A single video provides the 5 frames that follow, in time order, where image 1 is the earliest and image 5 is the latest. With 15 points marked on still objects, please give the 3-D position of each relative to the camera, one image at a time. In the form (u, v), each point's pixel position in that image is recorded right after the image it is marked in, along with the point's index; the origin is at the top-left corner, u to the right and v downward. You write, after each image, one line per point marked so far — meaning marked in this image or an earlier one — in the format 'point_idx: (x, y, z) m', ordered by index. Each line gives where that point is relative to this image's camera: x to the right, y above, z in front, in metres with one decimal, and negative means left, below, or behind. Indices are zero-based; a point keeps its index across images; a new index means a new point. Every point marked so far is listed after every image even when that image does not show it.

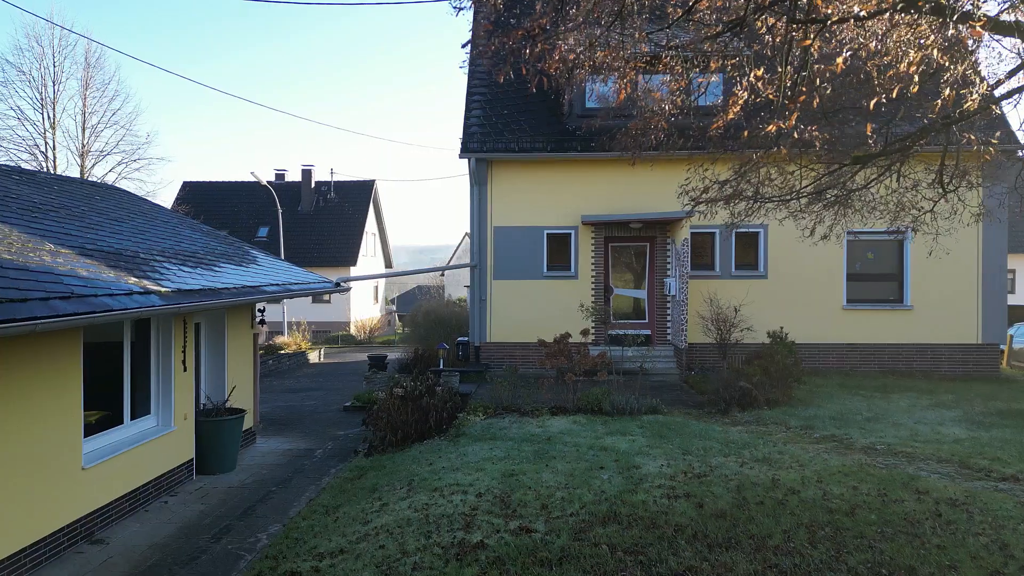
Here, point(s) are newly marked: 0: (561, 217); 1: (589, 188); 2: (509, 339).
0: (+1.0, +1.4, +13.6) m
1: (+1.5, +1.9, +13.6) m
2: (0.0, -1.0, +13.6) m
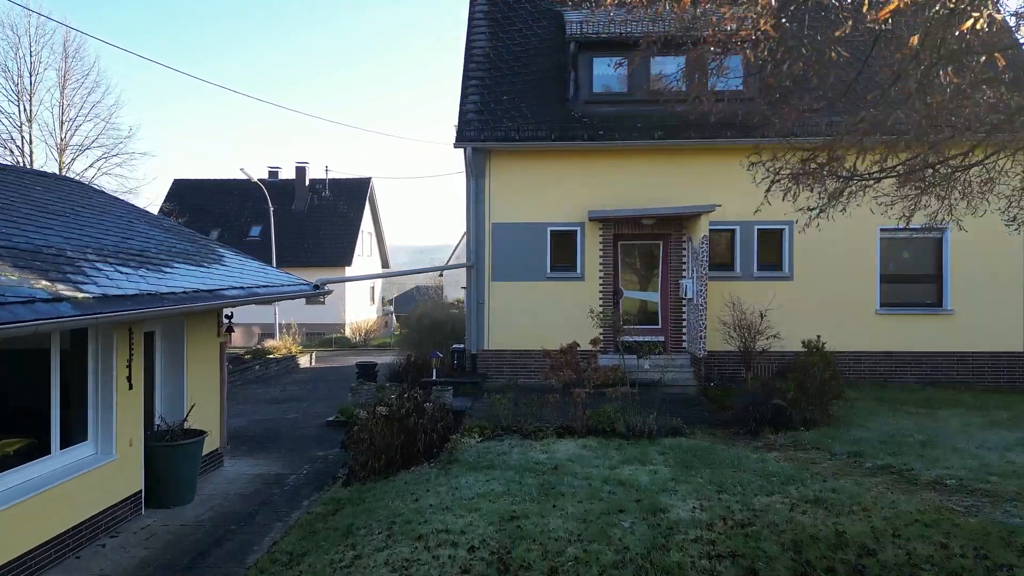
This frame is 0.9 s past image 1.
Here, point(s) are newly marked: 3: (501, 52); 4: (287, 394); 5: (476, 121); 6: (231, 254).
0: (+1.0, +1.3, +12.4) m
1: (+1.5, +1.9, +12.4) m
2: (0.0, -1.0, +12.4) m
3: (-0.2, +4.7, +13.8) m
4: (-5.1, -2.4, +15.9) m
5: (-0.6, +2.9, +12.4) m
6: (-3.9, +0.5, +9.7) m
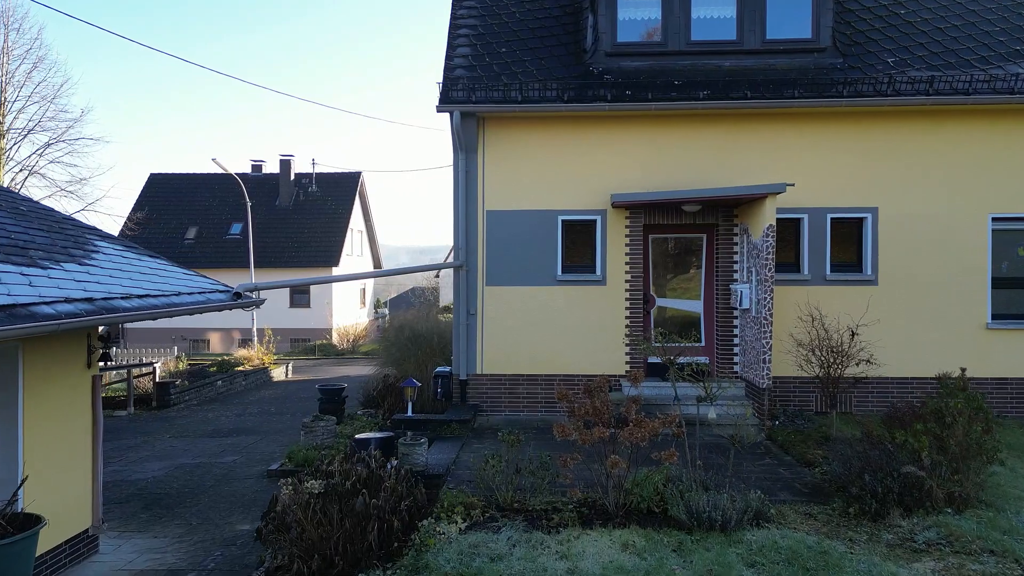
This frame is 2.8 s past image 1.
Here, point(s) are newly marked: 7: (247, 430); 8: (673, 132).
0: (+1.0, +1.2, +9.6) m
1: (+1.5, +1.8, +9.6) m
2: (0.0, -1.1, +9.6) m
3: (-0.2, +4.6, +11.0) m
4: (-5.1, -2.5, +13.1) m
5: (-0.6, +2.9, +9.6) m
6: (-3.9, +0.4, +6.9) m
7: (-4.6, -2.5, +12.1) m
8: (+2.2, +2.1, +9.5) m
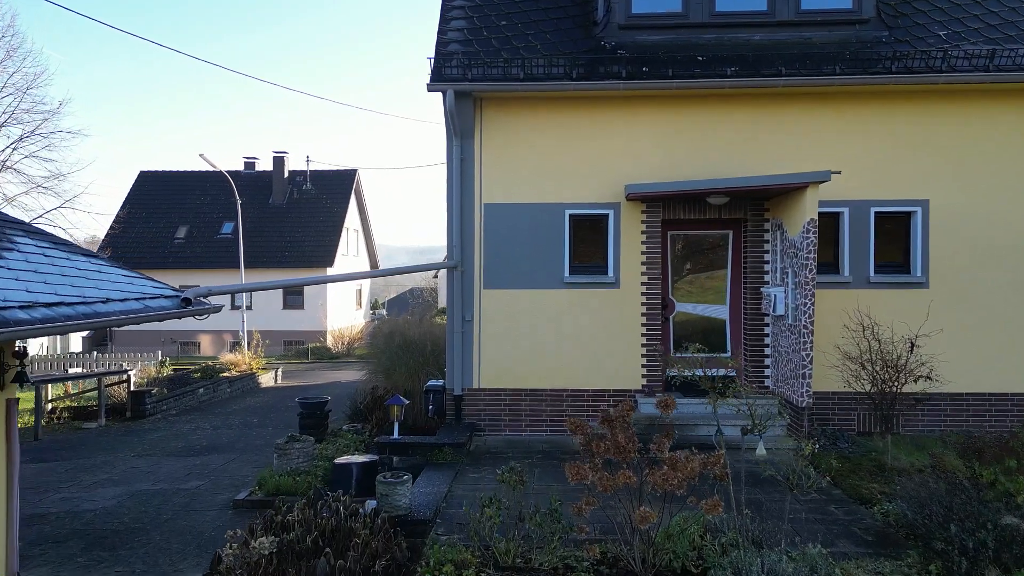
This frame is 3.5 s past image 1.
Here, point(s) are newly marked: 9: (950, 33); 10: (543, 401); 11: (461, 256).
0: (+1.0, +1.2, +8.5) m
1: (+1.5, +1.8, +8.4) m
2: (0.0, -1.2, +8.5) m
3: (-0.2, +4.5, +9.8) m
4: (-5.1, -2.6, +12.0) m
5: (-0.6, +2.8, +8.4) m
6: (-3.9, +0.3, +5.8) m
7: (-4.6, -2.5, +11.0) m
8: (+2.2, +2.1, +8.4) m
9: (+5.2, +3.1, +8.4) m
10: (+0.4, -1.4, +8.4) m
11: (-0.6, +0.4, +8.6) m
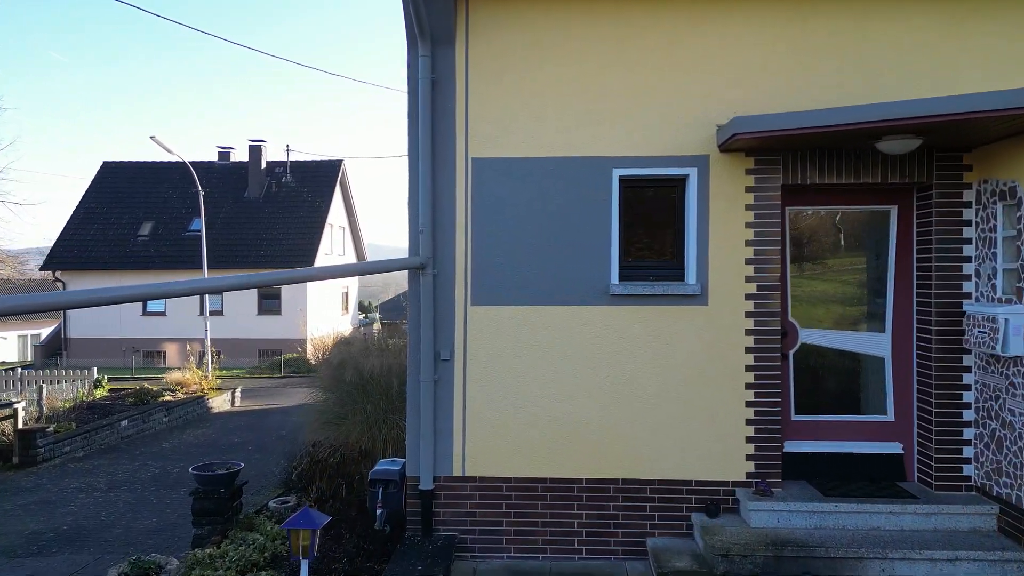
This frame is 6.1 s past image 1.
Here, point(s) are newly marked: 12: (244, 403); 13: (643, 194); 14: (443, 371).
0: (+1.0, +1.1, +4.9) m
1: (+1.6, +1.7, +4.8) m
2: (0.0, -1.3, +4.9) m
3: (-0.1, +4.4, +6.2) m
4: (-5.1, -2.7, +8.4) m
5: (-0.6, +2.7, +4.8) m
6: (-3.8, +0.2, +2.2) m
7: (-4.5, -2.6, +7.4) m
8: (+2.3, +2.0, +4.8) m
9: (+5.3, +3.0, +4.8) m
10: (+0.4, -1.5, +4.8) m
11: (-0.6, +0.3, +5.0) m
12: (-7.3, -3.1, +19.0) m
13: (+1.0, +0.7, +5.0) m
14: (-0.5, -0.6, +4.9) m
